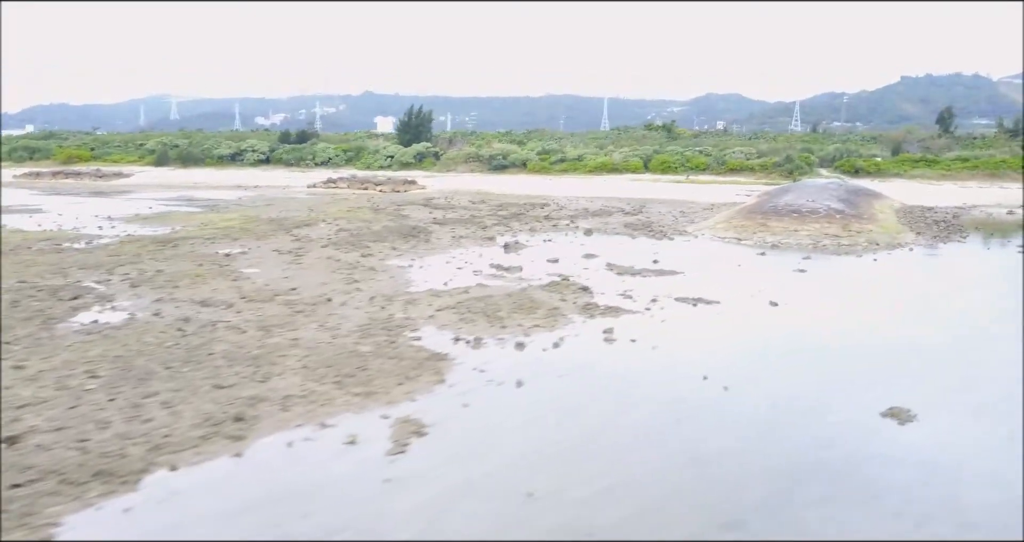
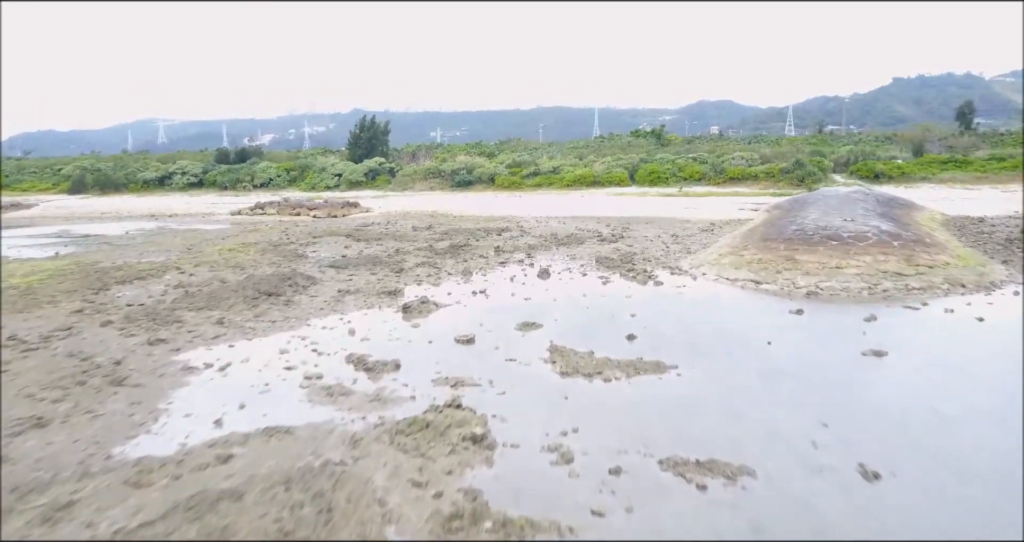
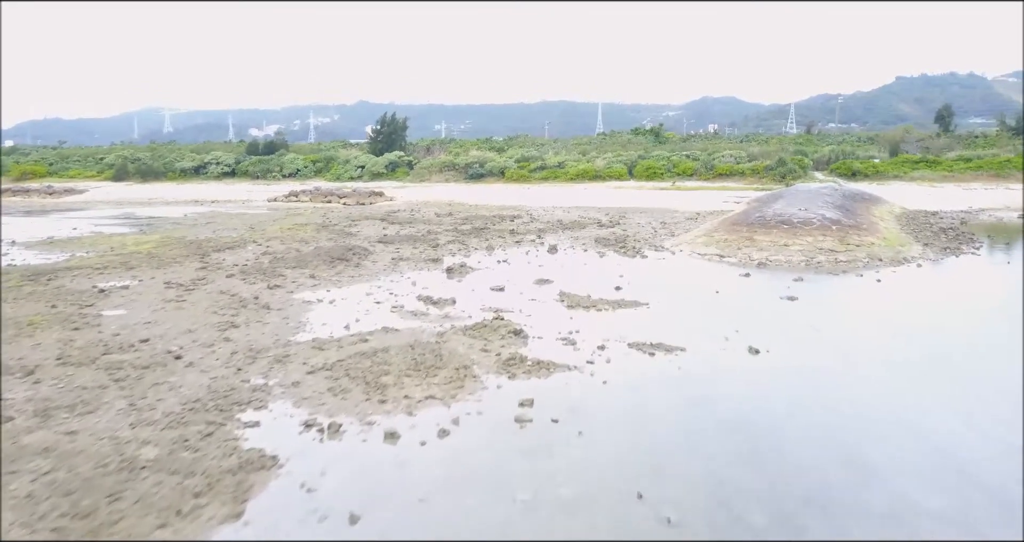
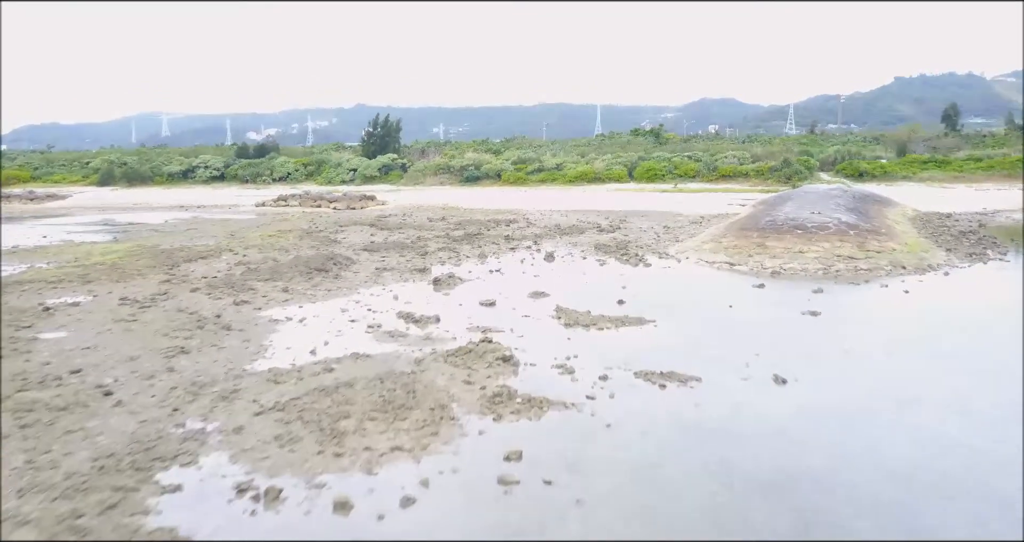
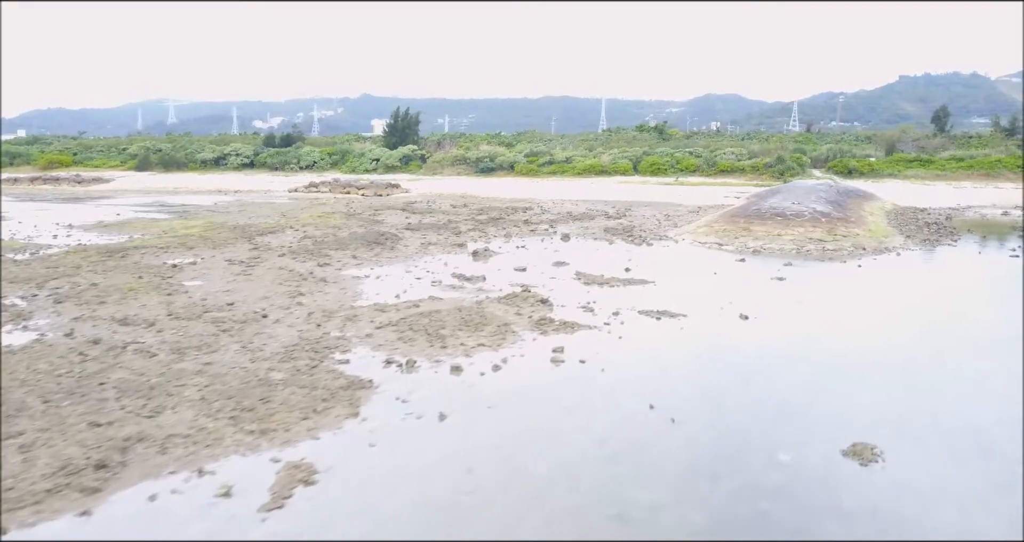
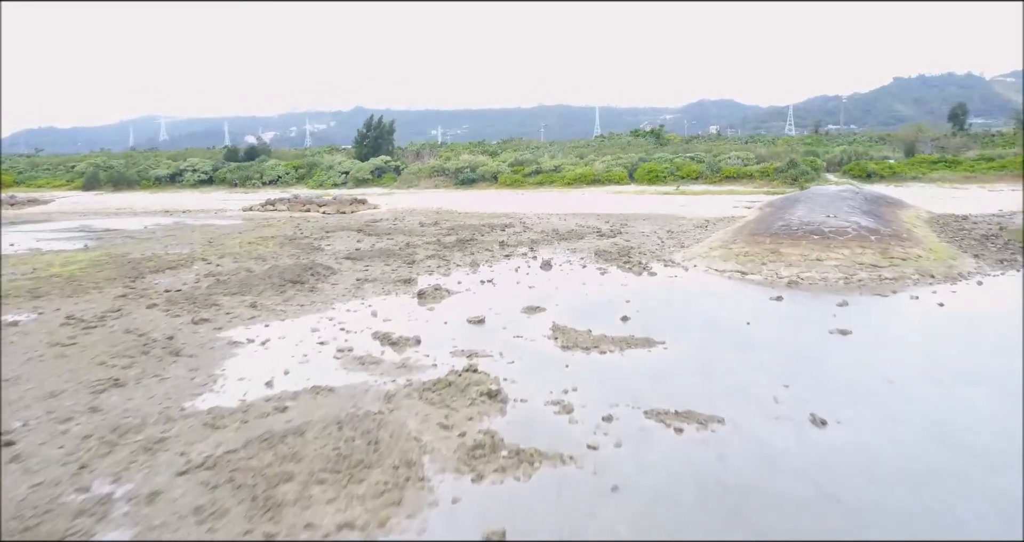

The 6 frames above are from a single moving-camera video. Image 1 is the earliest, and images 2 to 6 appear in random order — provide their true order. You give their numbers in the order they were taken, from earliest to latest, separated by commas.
5, 3, 4, 6, 2
